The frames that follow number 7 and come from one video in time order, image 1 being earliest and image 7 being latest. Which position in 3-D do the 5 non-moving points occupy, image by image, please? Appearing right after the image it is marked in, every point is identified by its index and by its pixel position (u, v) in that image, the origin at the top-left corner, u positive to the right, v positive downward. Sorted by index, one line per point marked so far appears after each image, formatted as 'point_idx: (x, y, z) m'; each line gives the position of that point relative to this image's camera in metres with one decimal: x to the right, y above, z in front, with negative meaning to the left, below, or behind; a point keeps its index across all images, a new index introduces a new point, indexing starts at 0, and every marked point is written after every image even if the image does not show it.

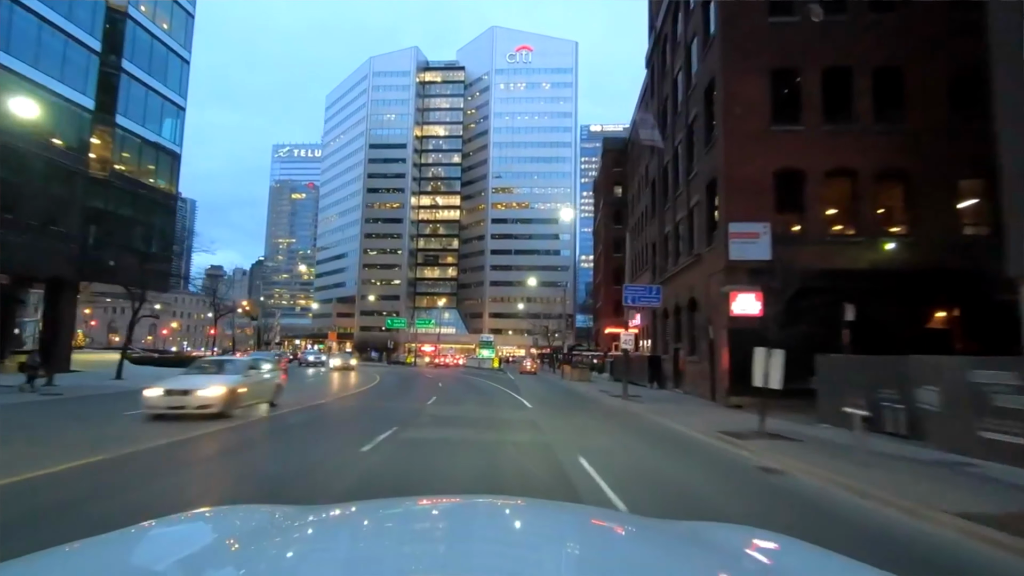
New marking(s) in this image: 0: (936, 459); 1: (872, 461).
0: (+7.0, -2.8, +11.0) m
1: (+6.0, -2.8, +11.1) m
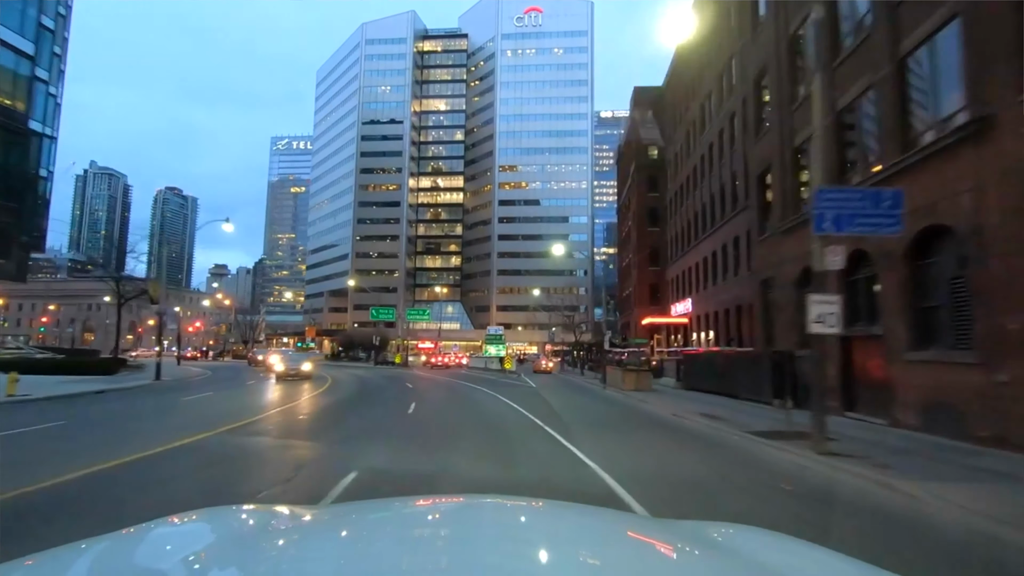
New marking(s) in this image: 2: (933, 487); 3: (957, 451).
0: (+7.1, -2.6, +10.0) m
1: (+6.2, -2.7, +10.1) m
2: (+5.3, -2.5, +8.3) m
3: (+7.6, -2.8, +11.4) m
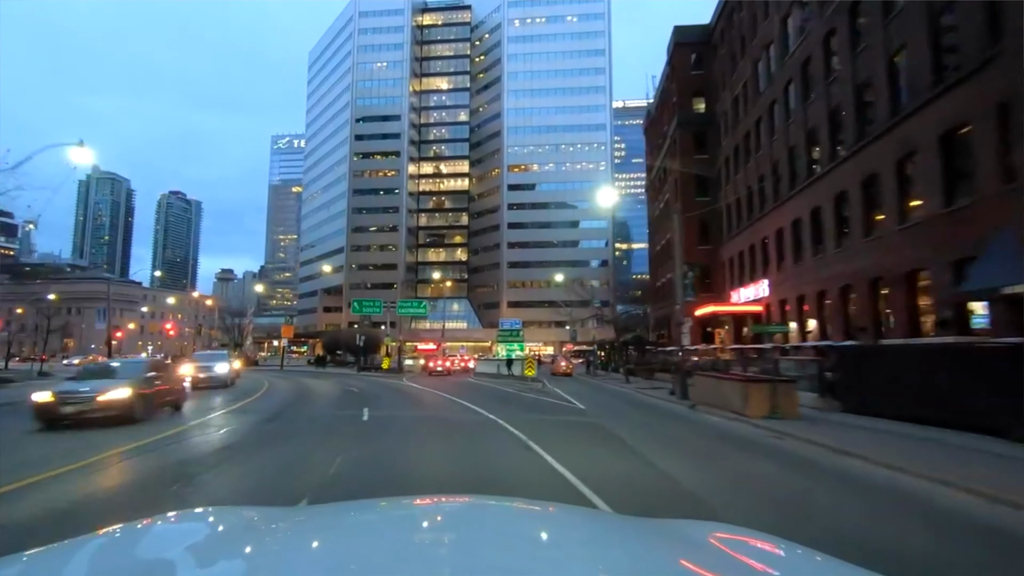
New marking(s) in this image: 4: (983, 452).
0: (+7.3, -2.5, +9.1) m
1: (+6.4, -2.5, +9.3) m
2: (+5.4, -2.3, +7.4) m
3: (+7.8, -2.6, +10.5) m
4: (+7.0, -2.6, +9.9) m
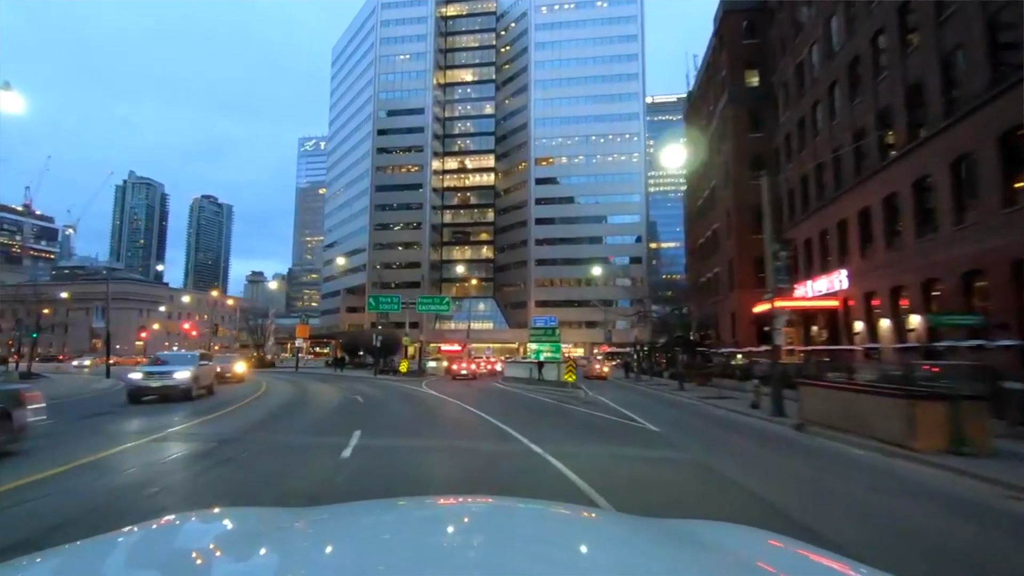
0: (+7.7, -2.4, +8.5) m
1: (+6.8, -2.5, +8.7) m
2: (+5.7, -2.3, +6.9) m
3: (+8.3, -2.6, +9.8) m
4: (+7.4, -2.6, +9.3) m
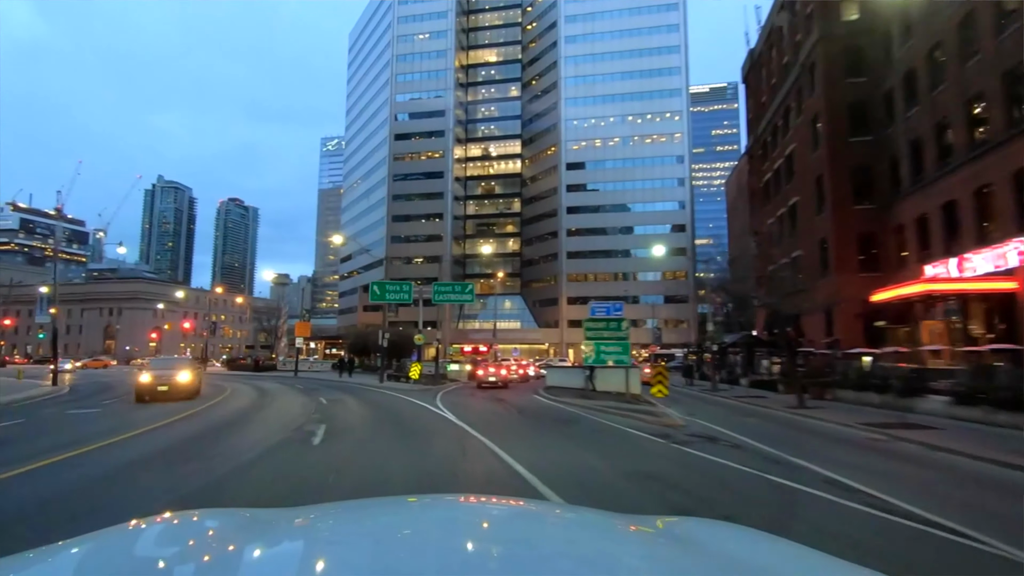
0: (+8.0, -2.4, +7.7) m
1: (+7.1, -2.4, +7.8) m
2: (+6.0, -2.3, +6.1) m
3: (+8.6, -2.5, +8.9) m
4: (+7.8, -2.5, +8.5) m
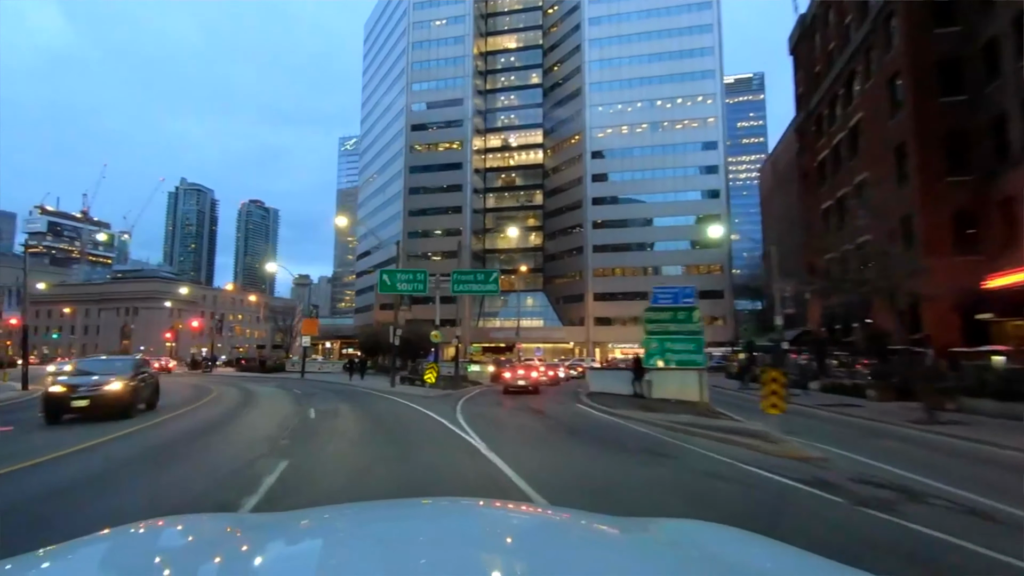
0: (+8.3, -2.3, +7.1) m
1: (+7.4, -2.4, +7.3) m
2: (+6.2, -2.2, +5.6) m
3: (+8.9, -2.4, +8.4) m
4: (+8.0, -2.4, +7.9) m
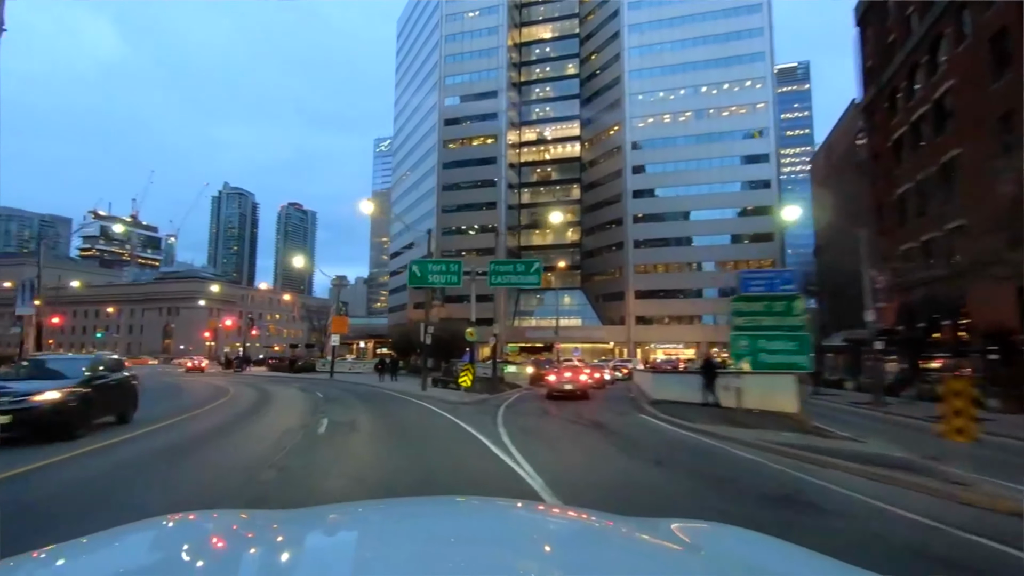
0: (+8.7, -2.2, +6.5) m
1: (+7.8, -2.3, +6.7) m
2: (+6.5, -2.1, +5.1) m
3: (+9.4, -2.4, +7.7) m
4: (+8.5, -2.3, +7.3) m
